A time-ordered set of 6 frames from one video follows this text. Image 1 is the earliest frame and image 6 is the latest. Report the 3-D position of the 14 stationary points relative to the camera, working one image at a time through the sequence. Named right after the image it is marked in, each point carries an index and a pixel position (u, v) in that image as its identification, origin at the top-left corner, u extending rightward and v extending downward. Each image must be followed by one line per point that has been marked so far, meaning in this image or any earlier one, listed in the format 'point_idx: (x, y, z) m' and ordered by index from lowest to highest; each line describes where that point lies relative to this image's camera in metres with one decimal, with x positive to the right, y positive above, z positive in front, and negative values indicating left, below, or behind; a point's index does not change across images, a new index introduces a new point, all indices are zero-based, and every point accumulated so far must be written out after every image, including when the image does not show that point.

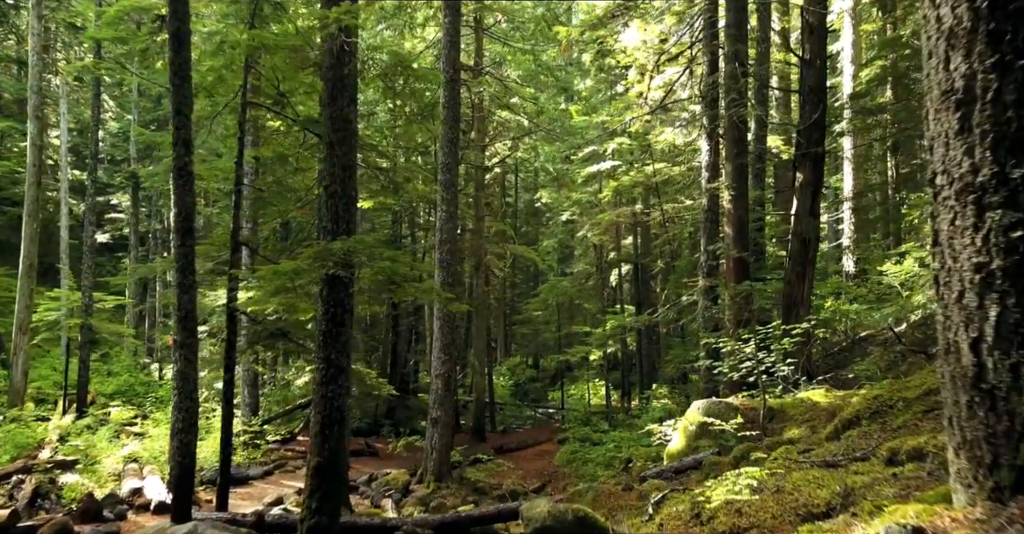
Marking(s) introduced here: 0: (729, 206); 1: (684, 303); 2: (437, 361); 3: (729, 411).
0: (+3.7, +1.0, +14.8) m
1: (+3.3, -0.7, +16.6) m
2: (-1.6, -2.0, +17.9) m
3: (+2.7, -1.8, +10.5) m
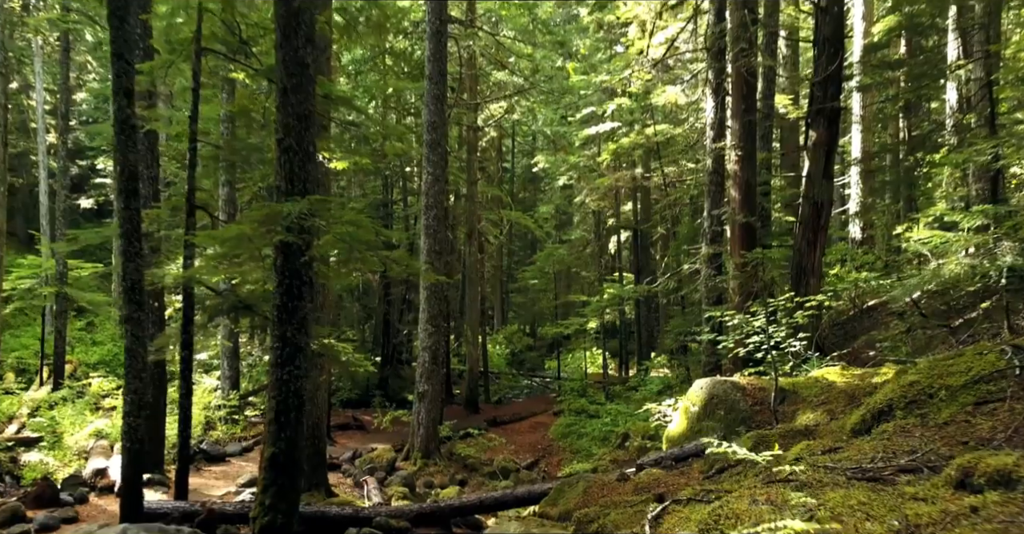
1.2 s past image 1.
0: (+3.6, +1.6, +13.7) m
1: (+3.1, -0.1, +15.6) m
2: (-1.7, -1.3, +16.9) m
3: (+2.5, -1.4, +9.6) m
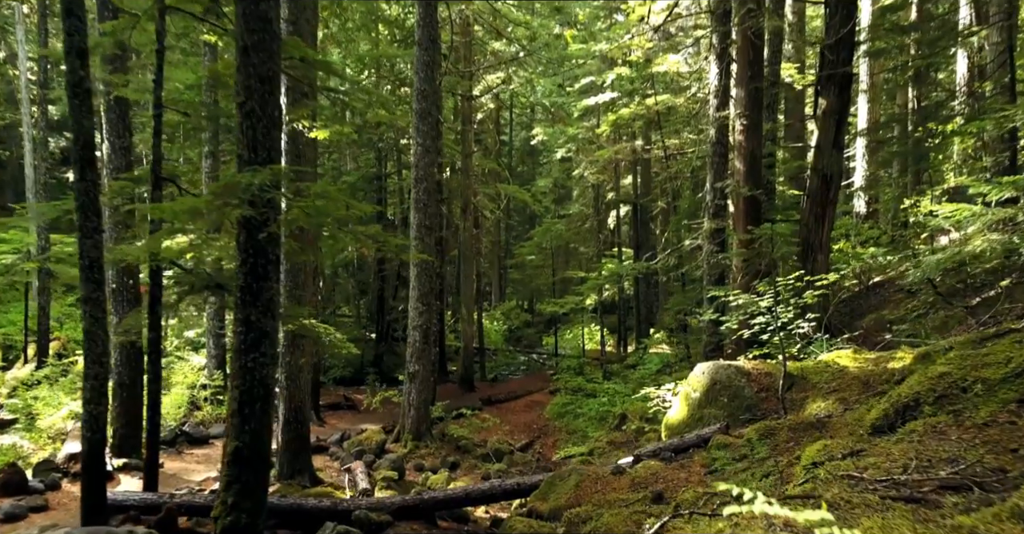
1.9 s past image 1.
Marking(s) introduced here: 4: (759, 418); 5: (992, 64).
0: (+3.4, +1.9, +13.0) m
1: (+3.0, +0.3, +15.0) m
2: (-1.9, -0.8, +16.3) m
3: (+2.4, -1.1, +9.0) m
4: (+2.5, -1.5, +8.6) m
5: (+8.6, +3.7, +15.5) m
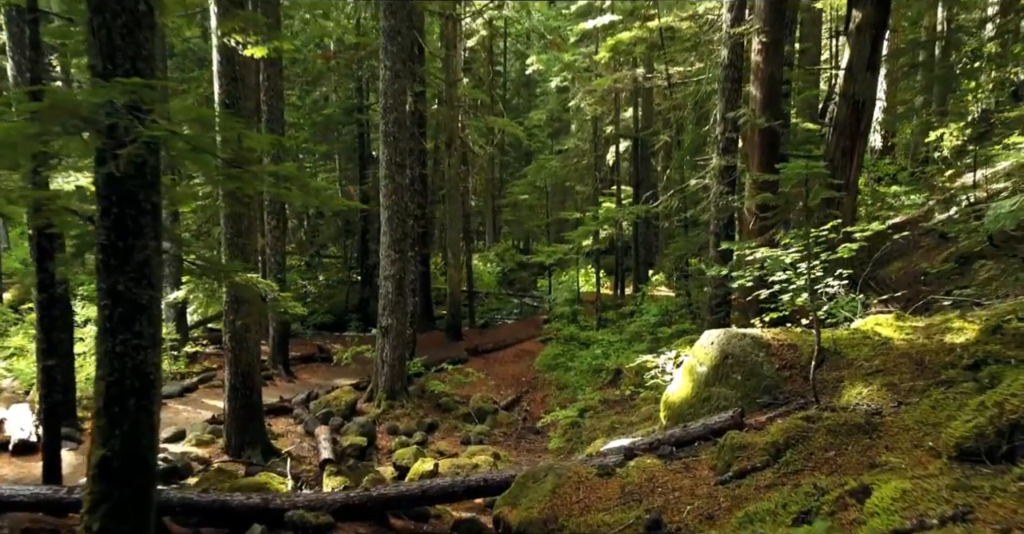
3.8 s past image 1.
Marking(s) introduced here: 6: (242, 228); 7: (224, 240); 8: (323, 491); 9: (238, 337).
0: (+3.2, +2.7, +11.2) m
1: (+2.7, +1.2, +13.2) m
2: (-2.1, +0.1, +14.6) m
3: (+2.1, -0.7, +7.3) m
4: (+2.2, -1.1, +7.0) m
5: (+8.3, +4.6, +13.5) m
6: (-3.3, +0.5, +10.6) m
7: (-3.5, +0.3, +10.6) m
8: (-1.7, -2.0, +7.6) m
9: (-3.5, -0.9, +10.9) m
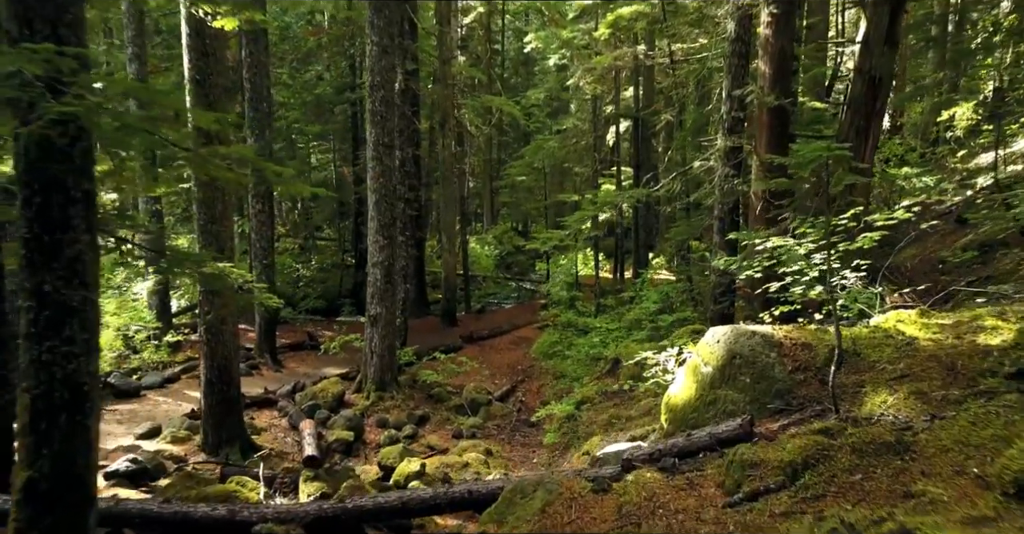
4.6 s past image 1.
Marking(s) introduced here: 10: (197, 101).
0: (+3.1, +2.8, +10.5) m
1: (+2.7, +1.4, +12.5) m
2: (-2.2, +0.4, +14.0) m
3: (+2.0, -0.6, +6.7) m
4: (+2.1, -1.0, +6.4) m
5: (+8.3, +4.8, +12.8) m
6: (-3.4, +0.6, +9.9) m
7: (-3.6, +0.5, +9.9) m
8: (-1.8, -1.9, +7.0) m
9: (-3.6, -0.7, +10.3) m
10: (-3.5, +1.9, +9.6) m
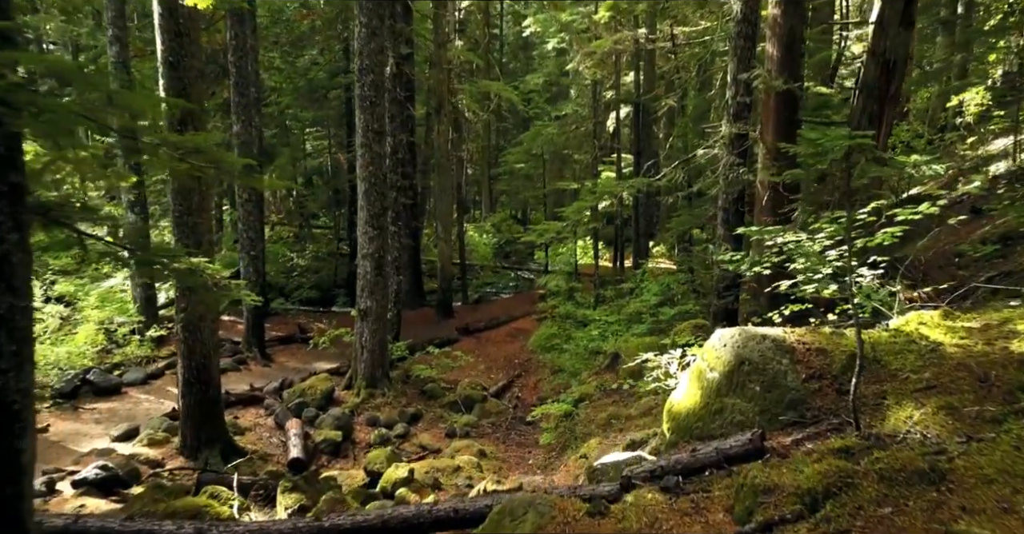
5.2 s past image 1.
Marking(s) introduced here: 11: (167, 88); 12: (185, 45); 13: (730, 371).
0: (+3.0, +2.9, +9.9) m
1: (+2.6, +1.5, +12.0) m
2: (-2.3, +0.5, +13.4) m
3: (+1.9, -0.6, +6.2) m
4: (+2.0, -1.0, +5.9) m
5: (+8.2, +4.9, +12.2) m
6: (-3.5, +0.7, +9.4) m
7: (-3.7, +0.5, +9.4) m
8: (-1.8, -1.9, +6.5) m
9: (-3.6, -0.7, +9.8) m
10: (-3.6, +1.9, +9.1) m
11: (-3.6, +1.9, +9.1) m
12: (-3.4, +2.3, +9.0) m
13: (+1.6, -0.8, +6.2) m
